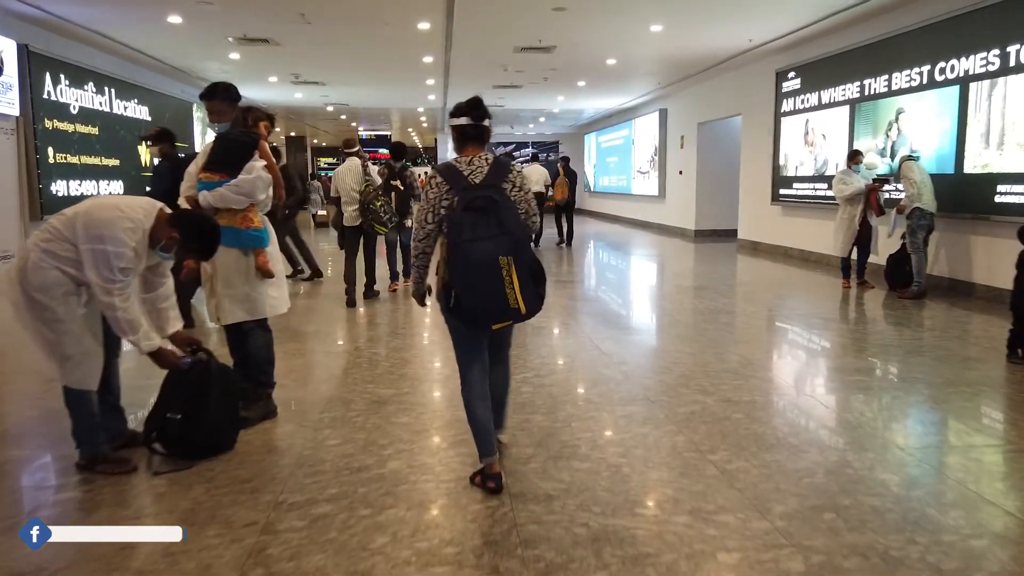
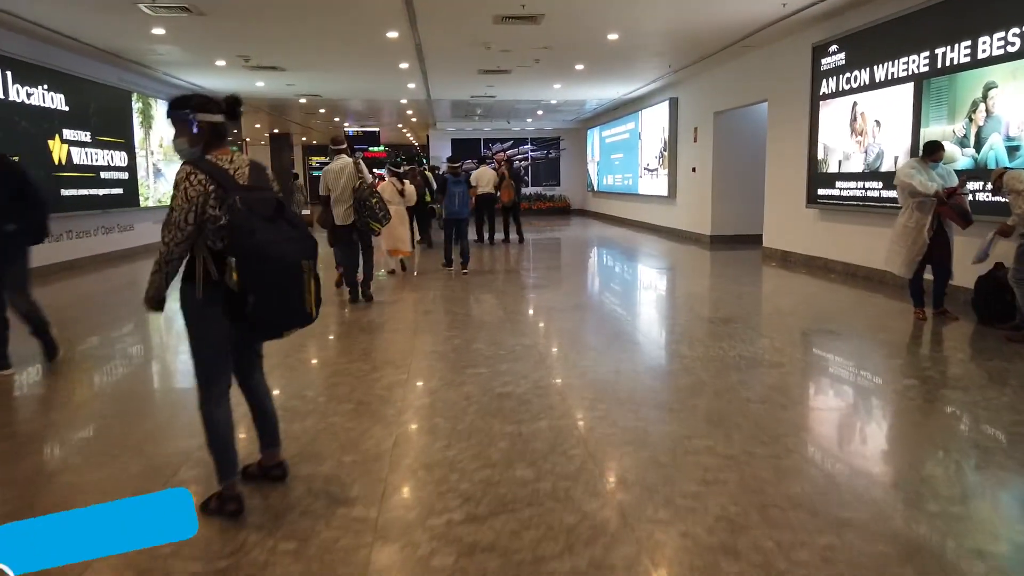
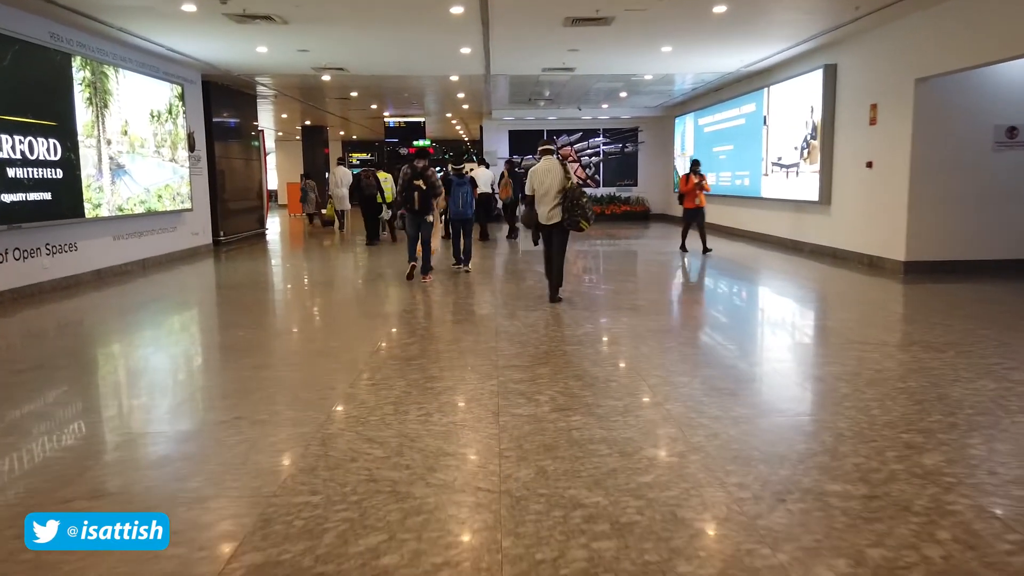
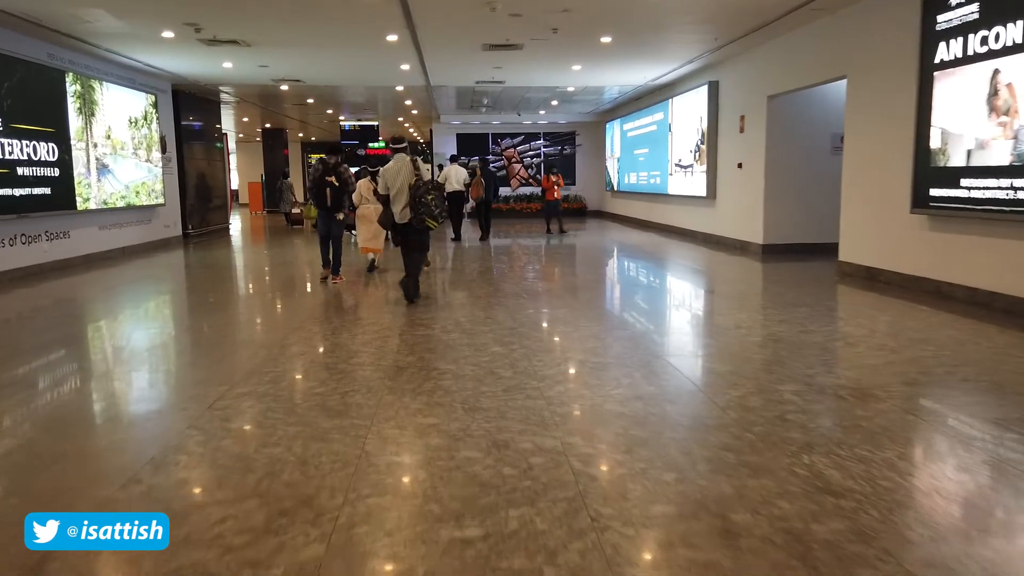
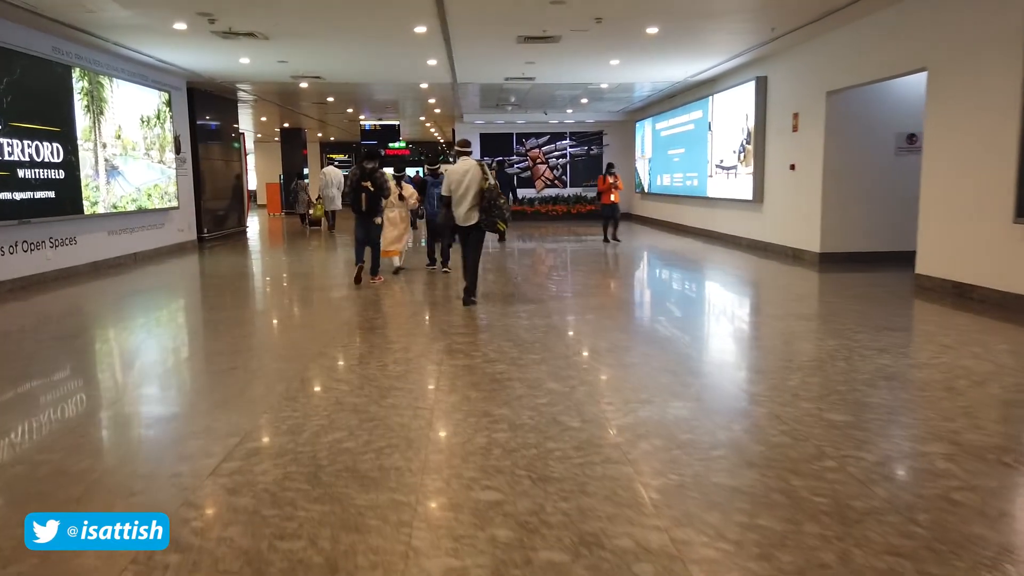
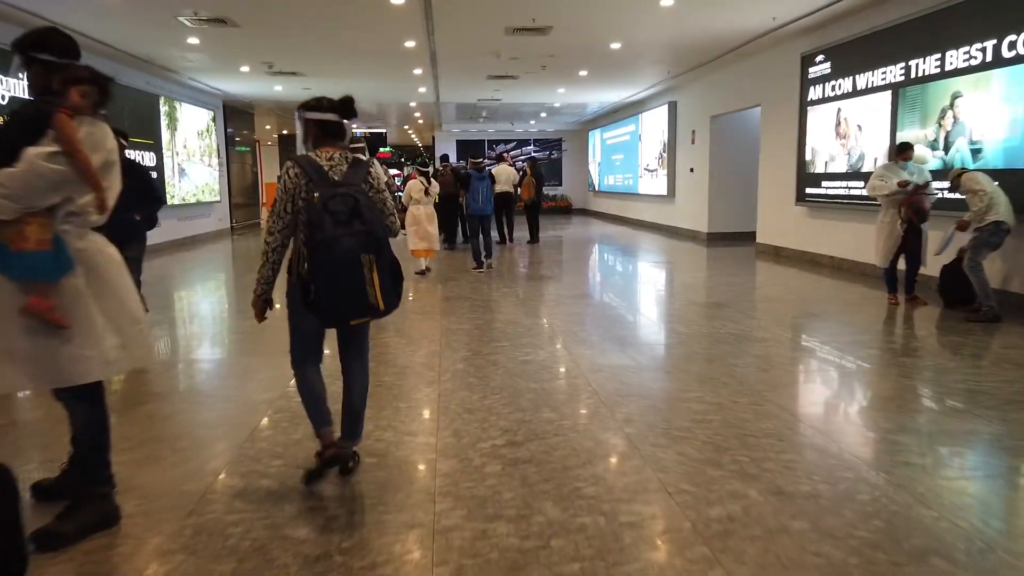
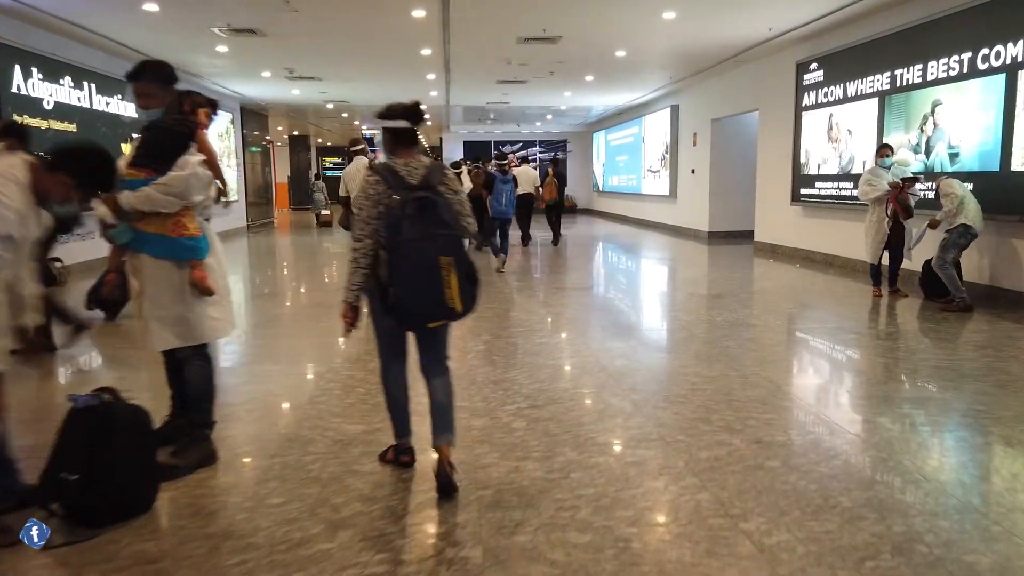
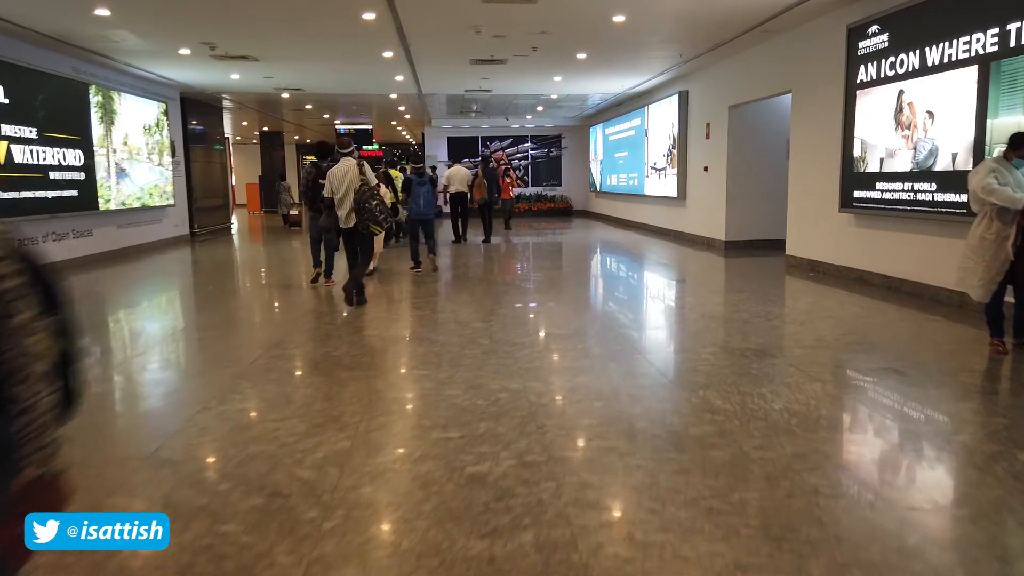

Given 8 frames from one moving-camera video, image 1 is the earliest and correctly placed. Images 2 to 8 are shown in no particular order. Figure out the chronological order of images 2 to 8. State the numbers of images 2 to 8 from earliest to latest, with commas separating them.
7, 6, 2, 8, 4, 5, 3
